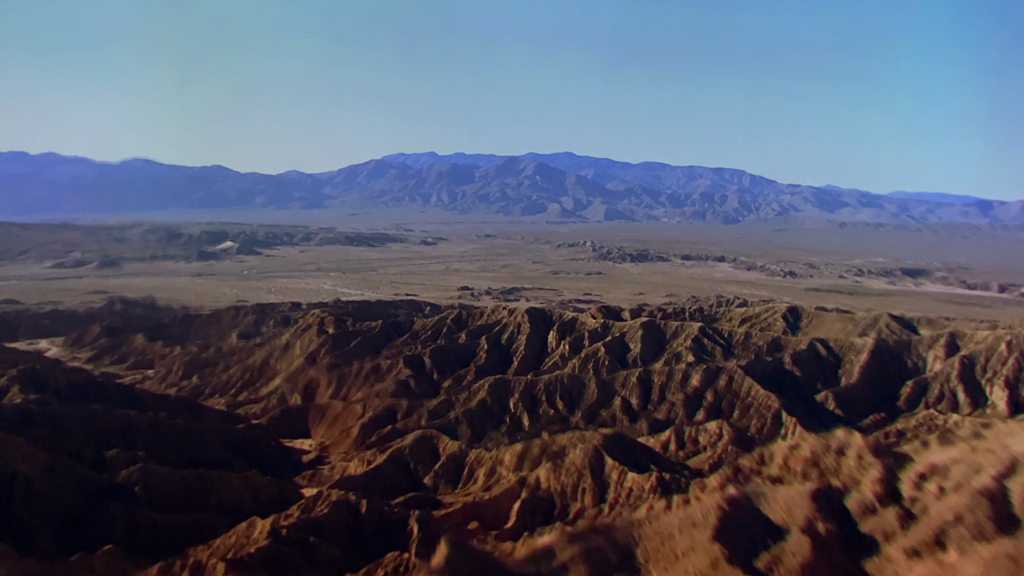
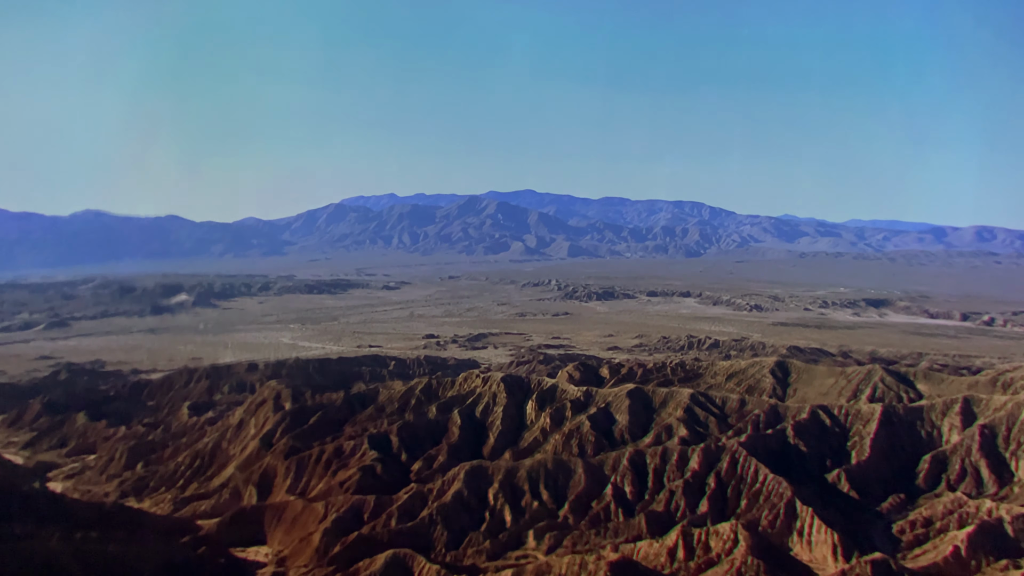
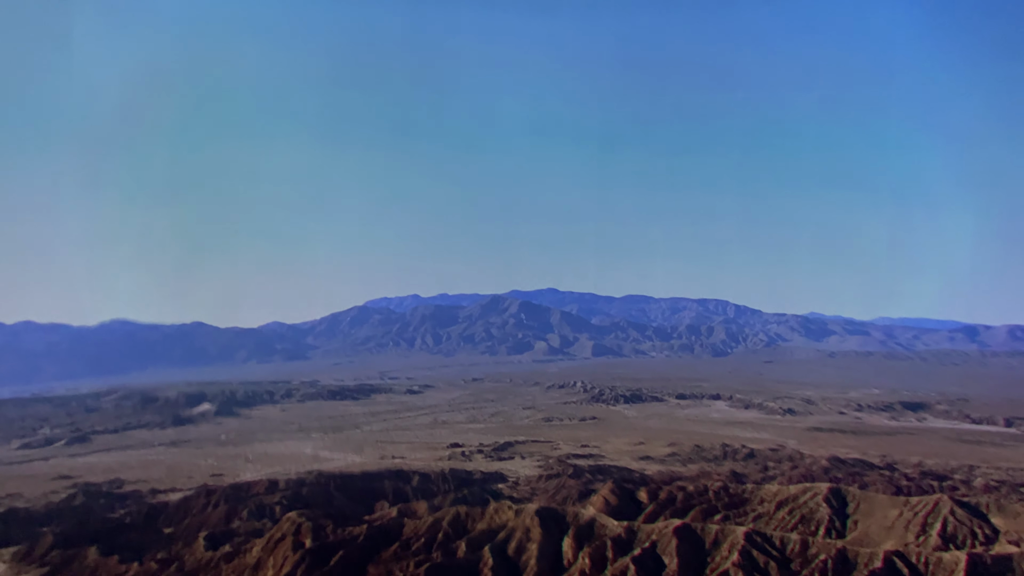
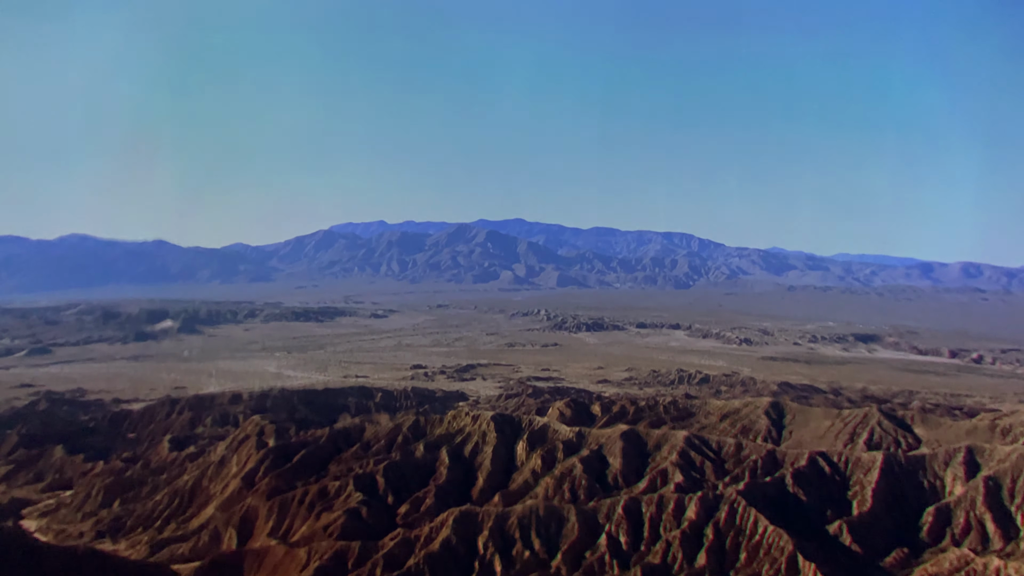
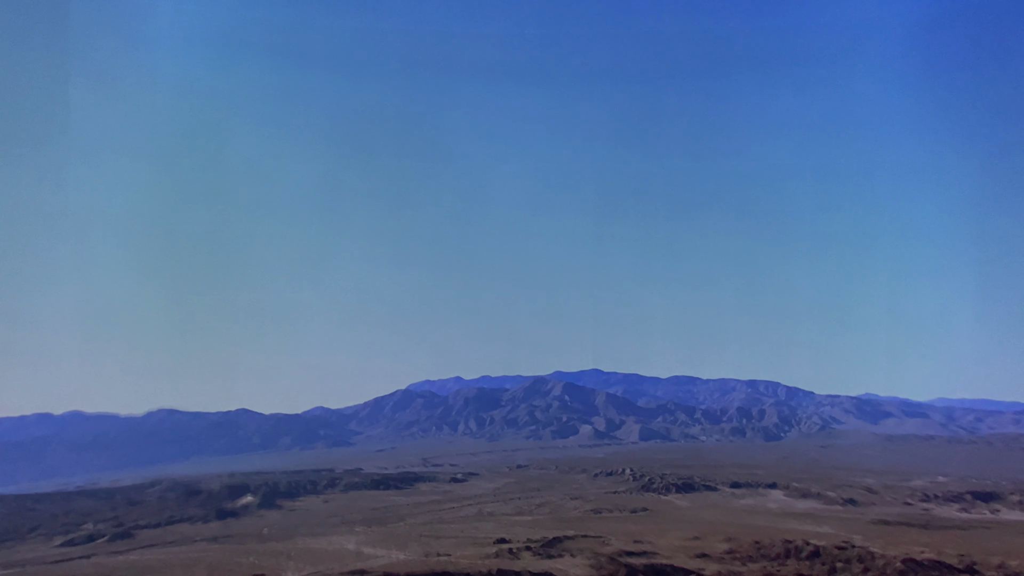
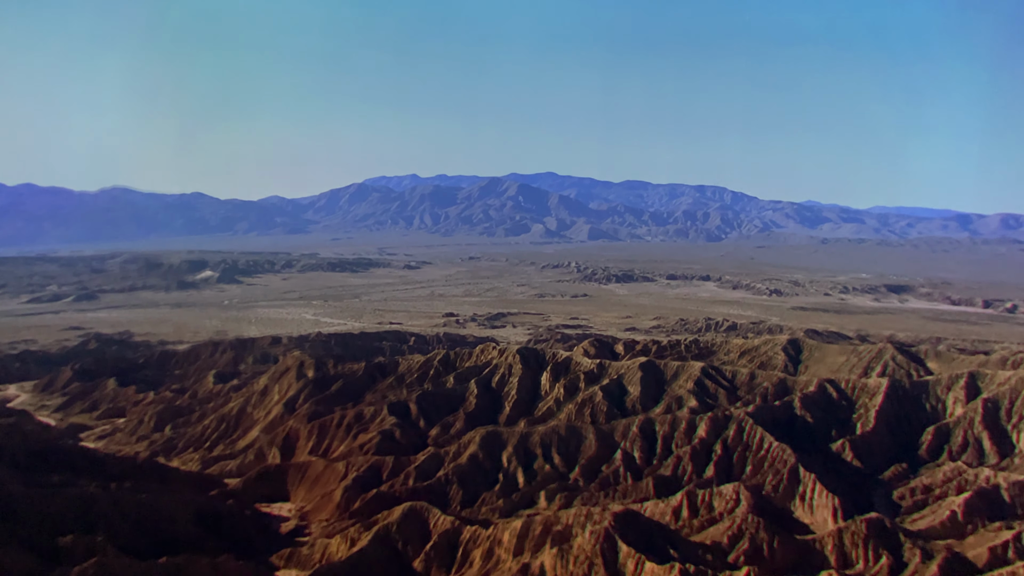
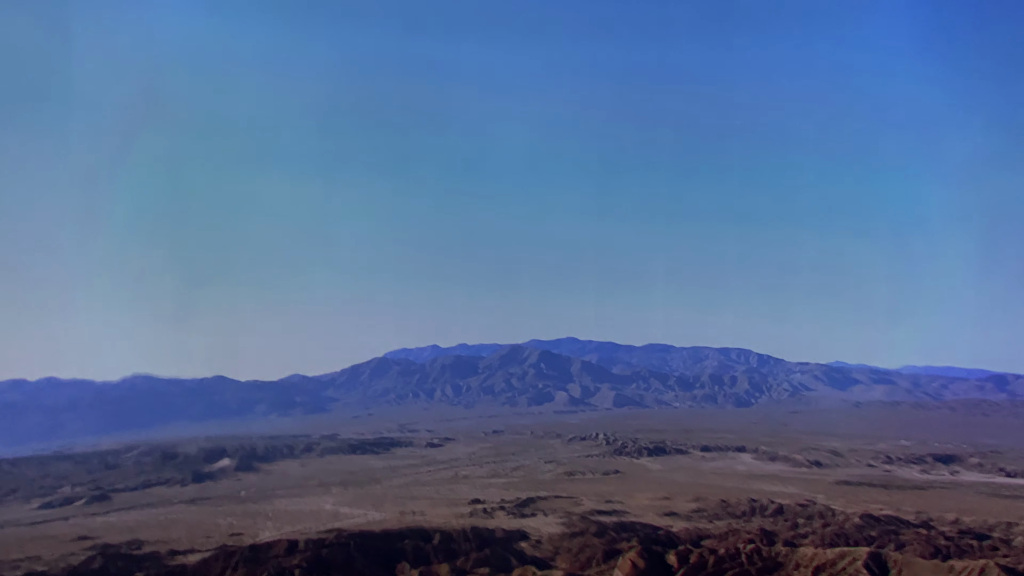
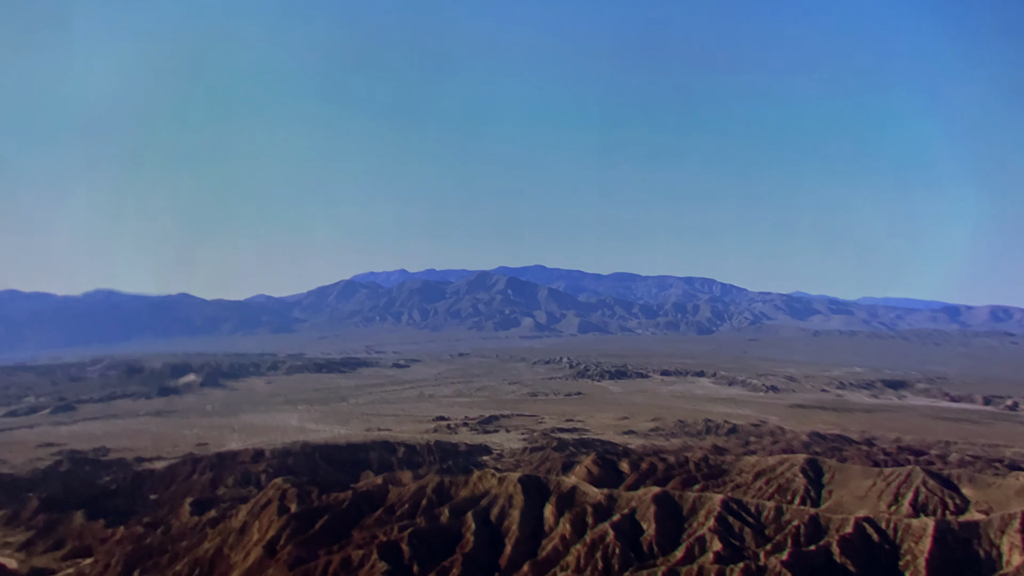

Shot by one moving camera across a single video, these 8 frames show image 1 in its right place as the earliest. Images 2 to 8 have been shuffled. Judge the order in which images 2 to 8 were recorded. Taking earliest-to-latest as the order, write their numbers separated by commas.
6, 2, 4, 8, 3, 7, 5
